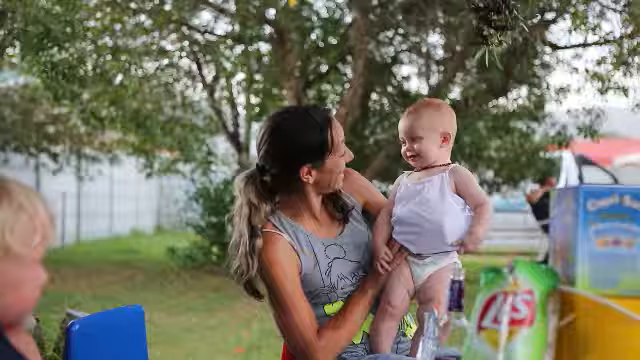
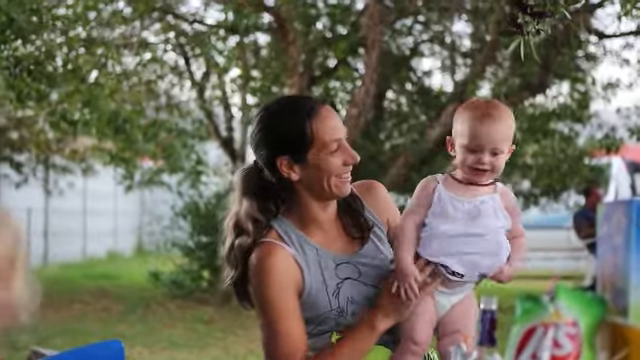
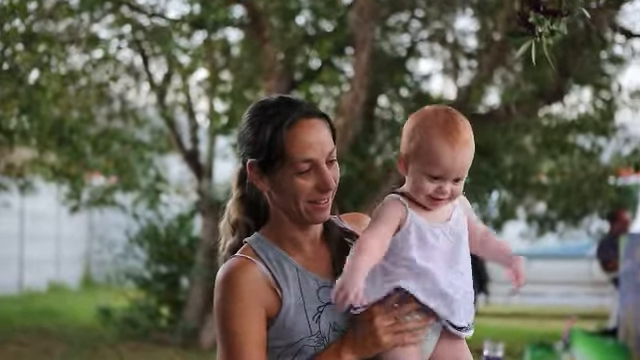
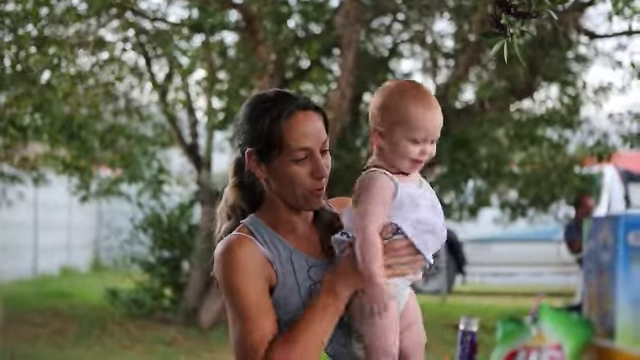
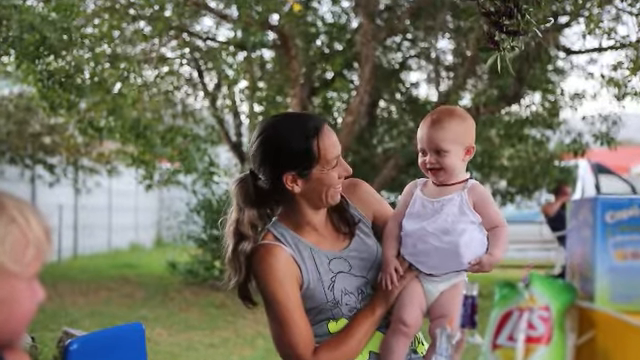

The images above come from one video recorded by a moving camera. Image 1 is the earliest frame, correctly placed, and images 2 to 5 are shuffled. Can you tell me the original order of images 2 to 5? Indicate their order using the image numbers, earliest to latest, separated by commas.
5, 2, 4, 3
